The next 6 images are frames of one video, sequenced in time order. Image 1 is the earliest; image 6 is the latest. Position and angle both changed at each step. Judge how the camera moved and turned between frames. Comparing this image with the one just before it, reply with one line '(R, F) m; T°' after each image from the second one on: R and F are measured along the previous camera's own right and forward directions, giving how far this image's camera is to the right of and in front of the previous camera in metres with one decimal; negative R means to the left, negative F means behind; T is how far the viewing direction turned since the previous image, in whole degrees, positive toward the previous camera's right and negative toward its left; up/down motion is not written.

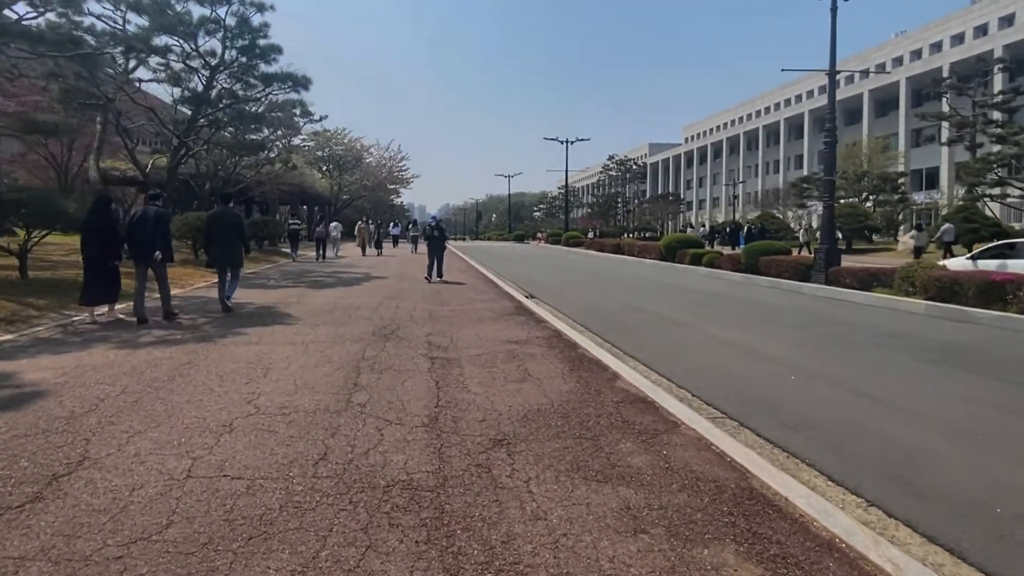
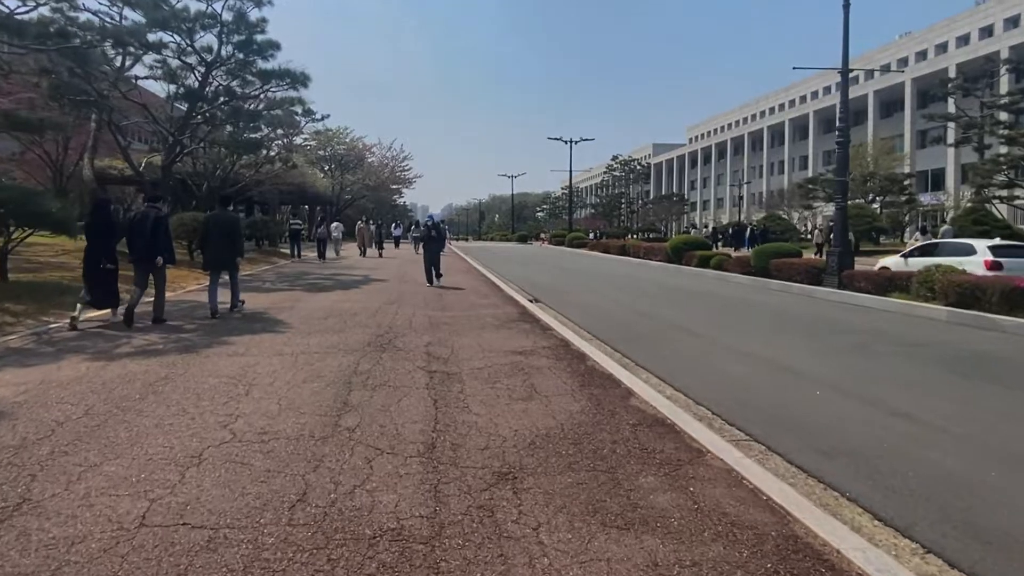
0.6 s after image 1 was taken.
(0.0, +0.6) m; 0°
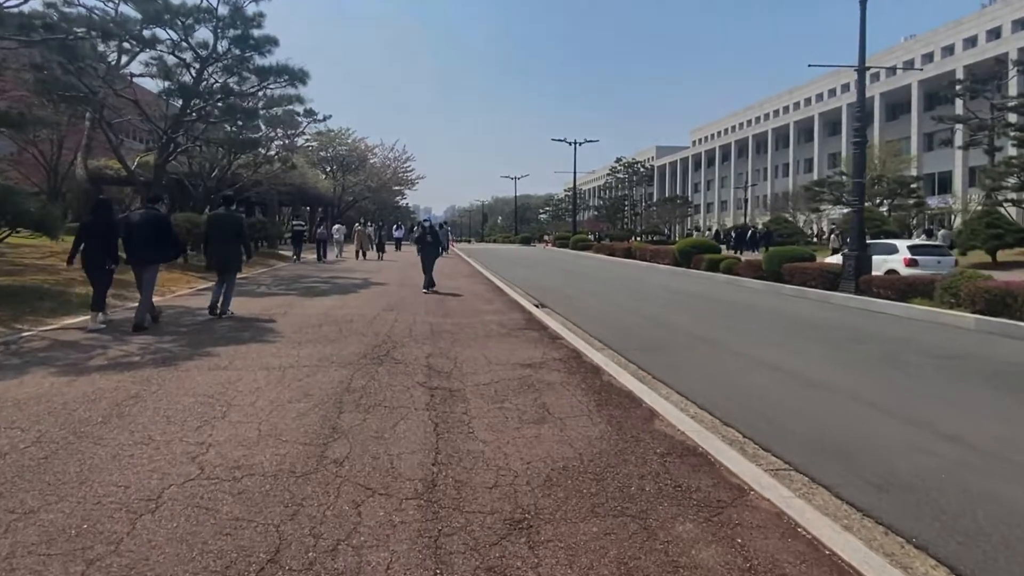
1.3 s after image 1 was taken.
(-0.1, +0.7) m; 0°
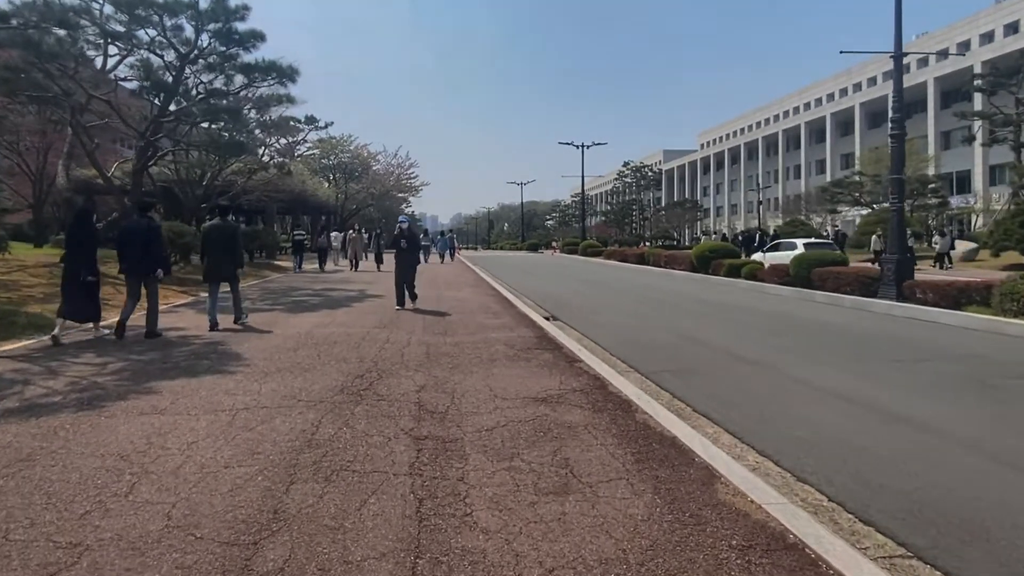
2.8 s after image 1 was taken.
(0.0, +1.6) m; -1°
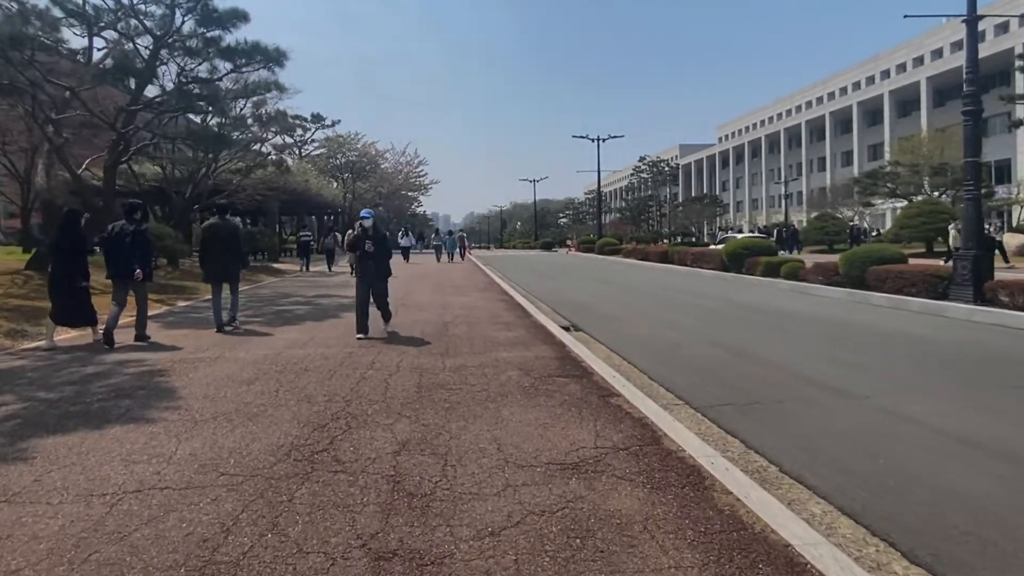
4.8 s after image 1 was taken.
(0.0, +2.1) m; -1°
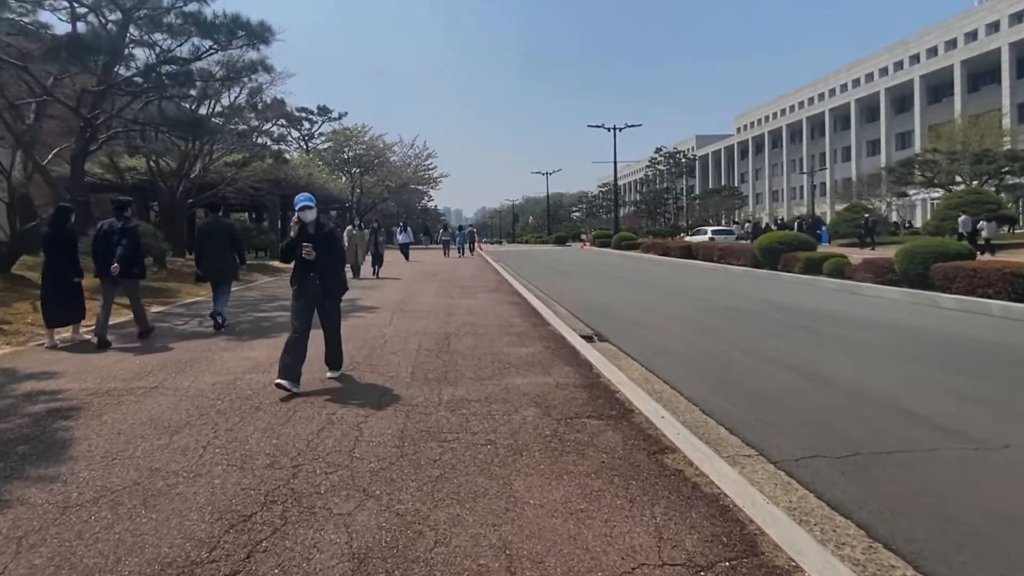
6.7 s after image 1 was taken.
(0.0, +1.9) m; -1°
